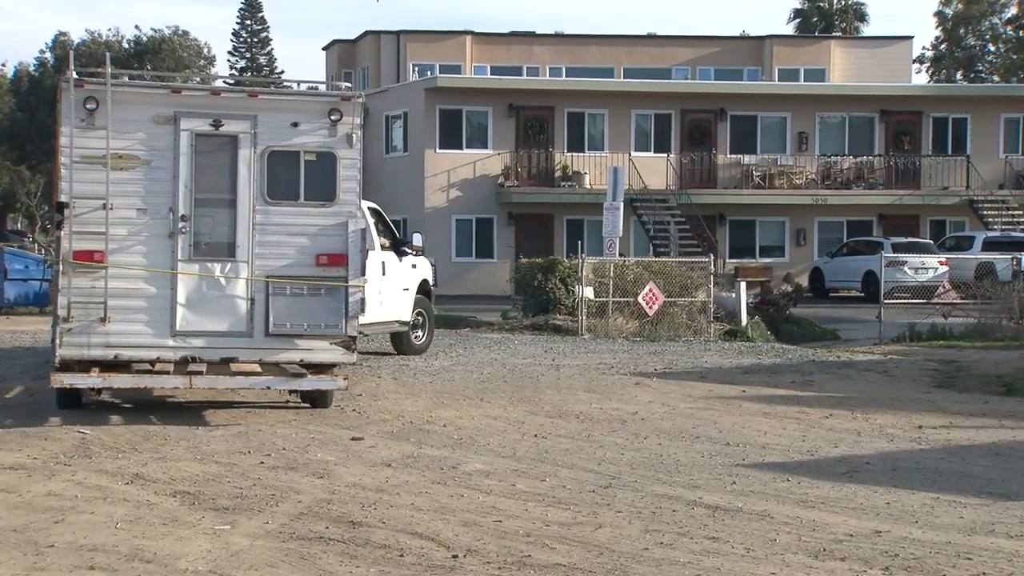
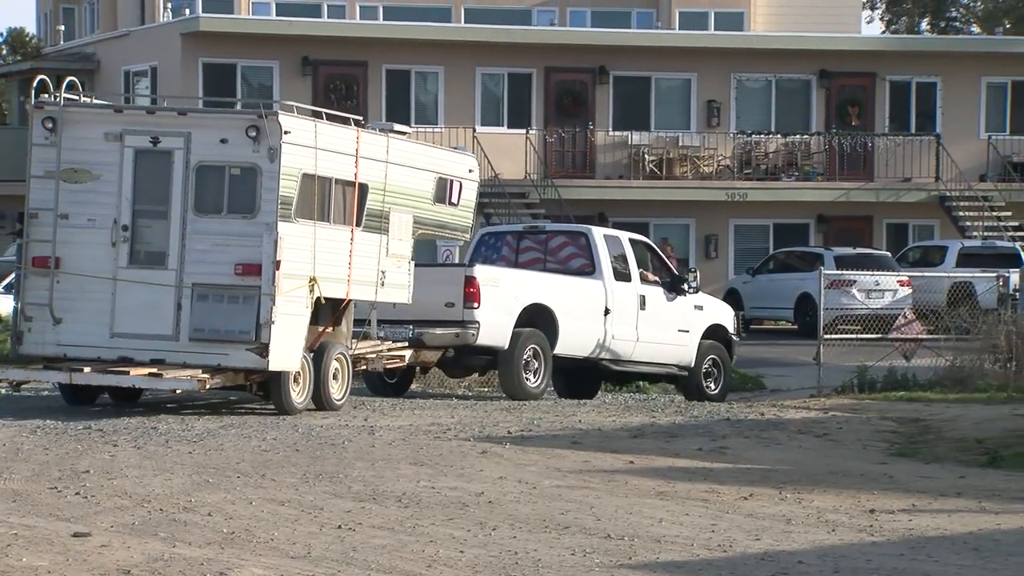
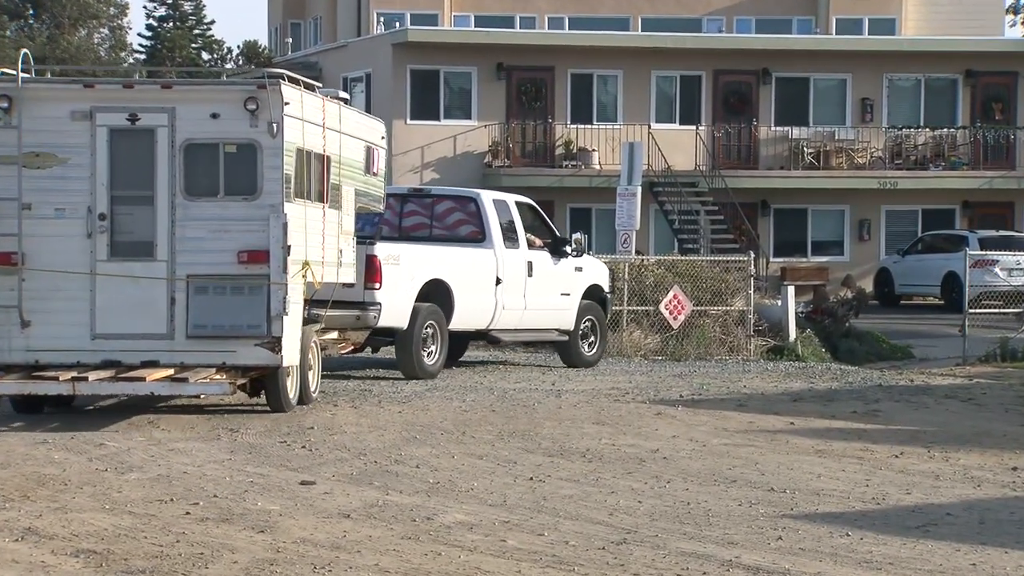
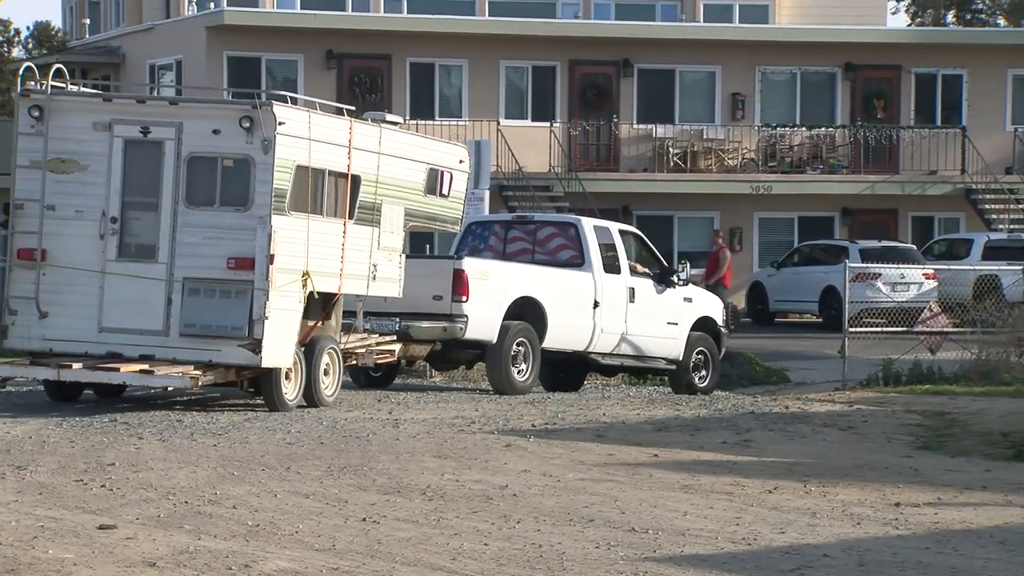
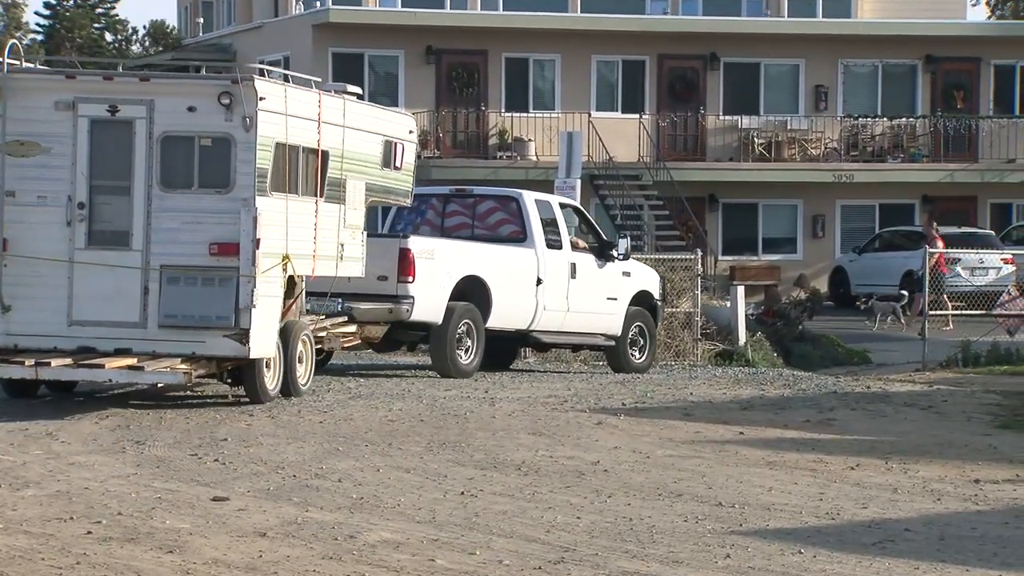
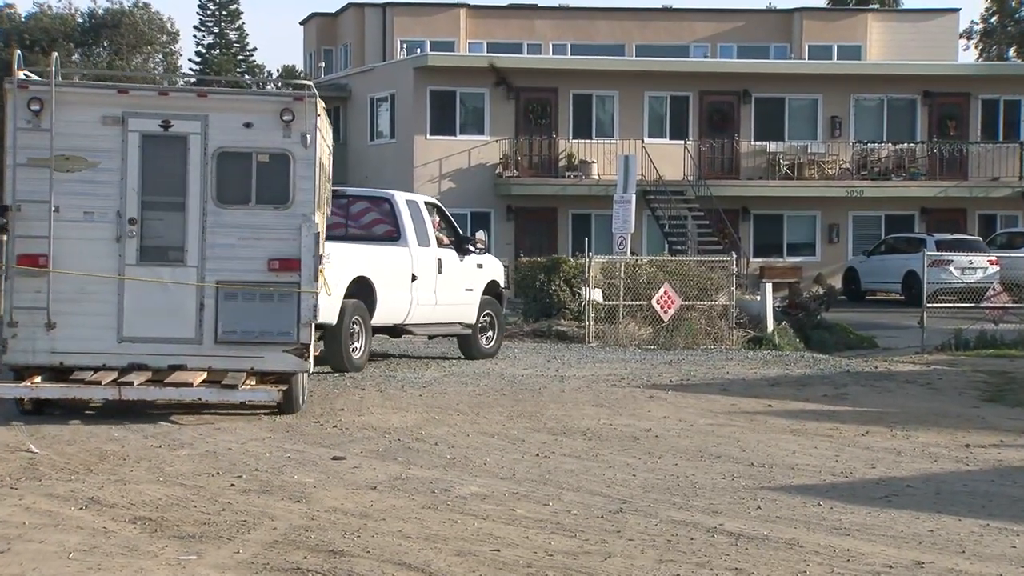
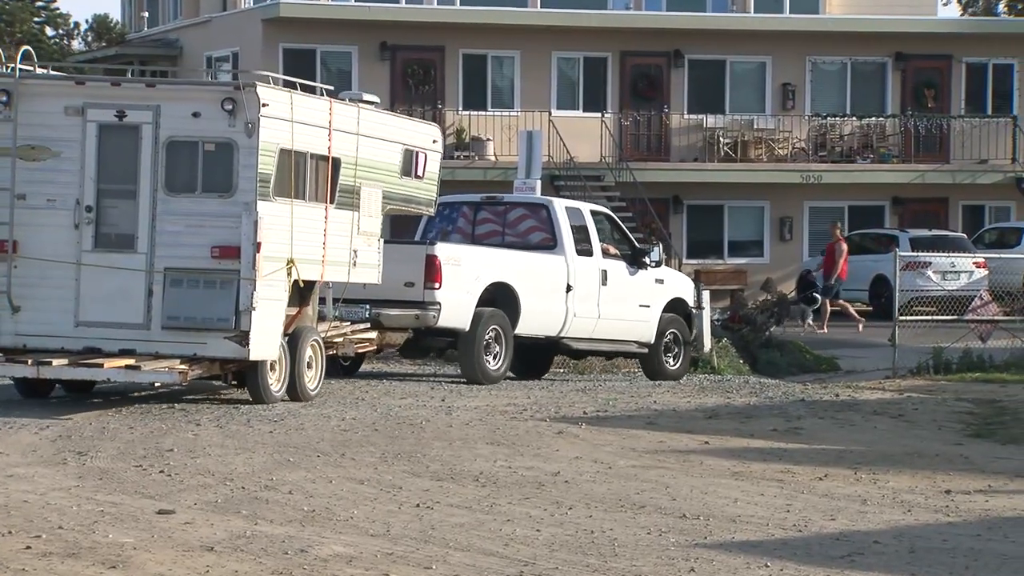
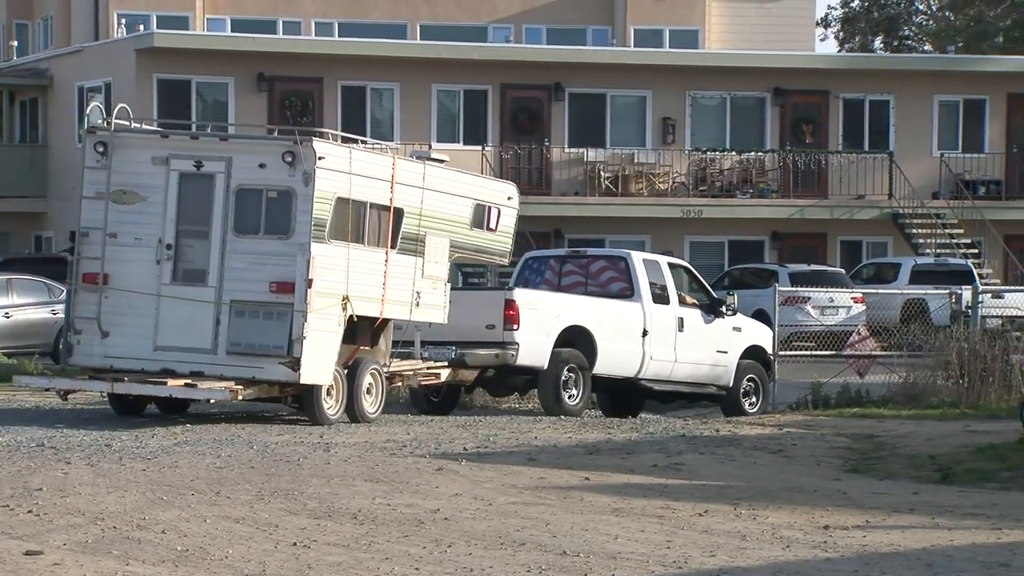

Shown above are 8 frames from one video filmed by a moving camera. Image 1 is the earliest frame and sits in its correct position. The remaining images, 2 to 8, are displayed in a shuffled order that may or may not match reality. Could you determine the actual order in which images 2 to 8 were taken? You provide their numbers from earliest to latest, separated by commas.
6, 3, 5, 7, 4, 2, 8
